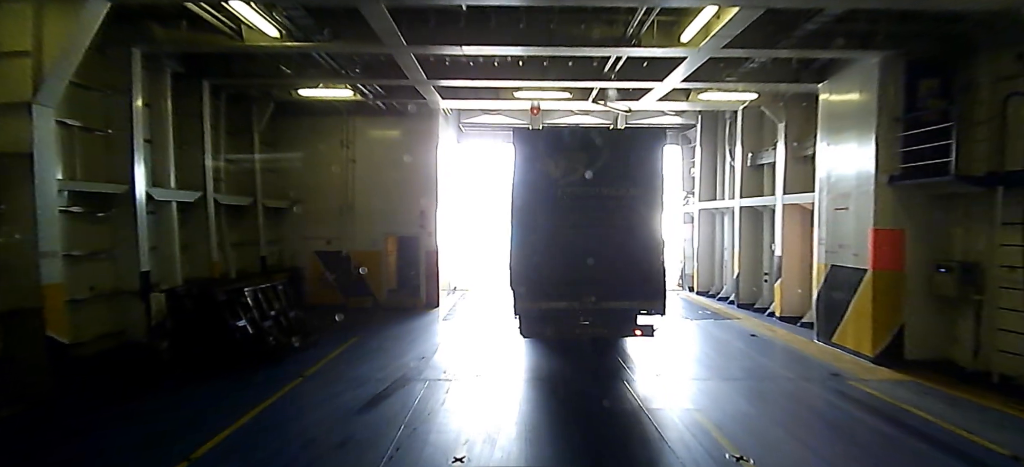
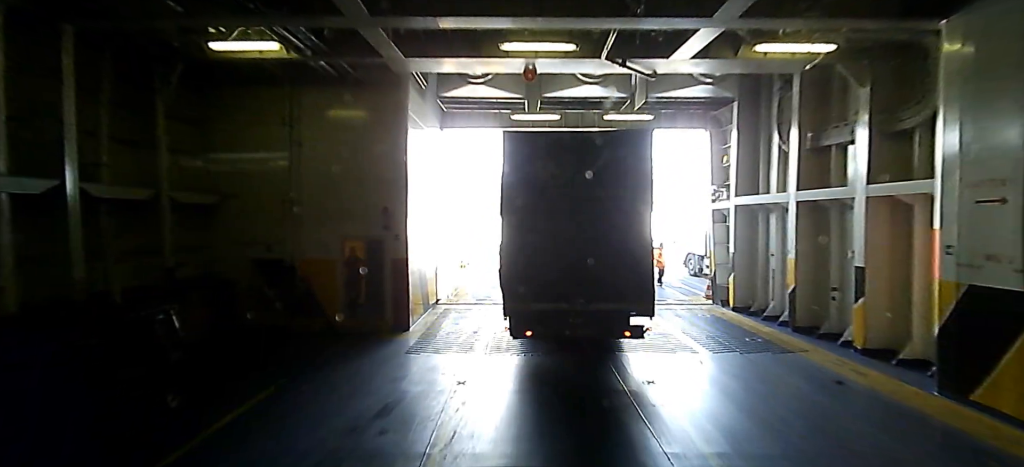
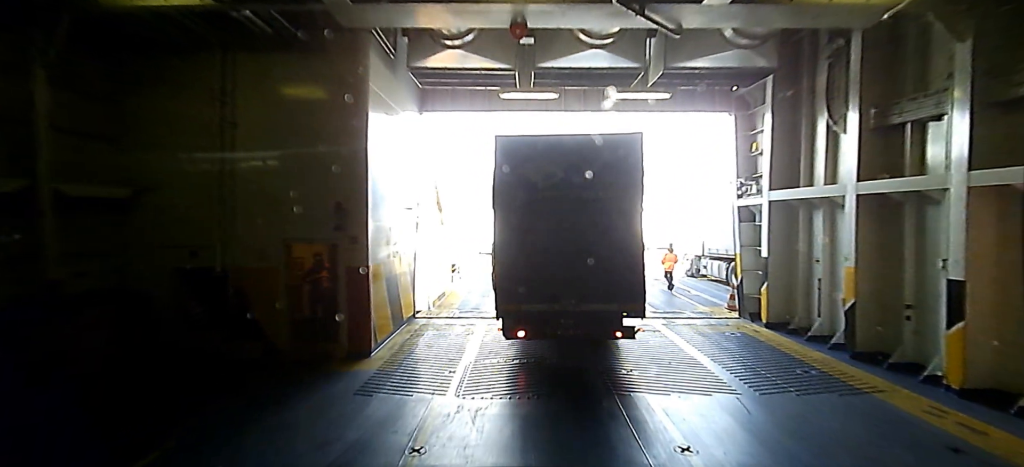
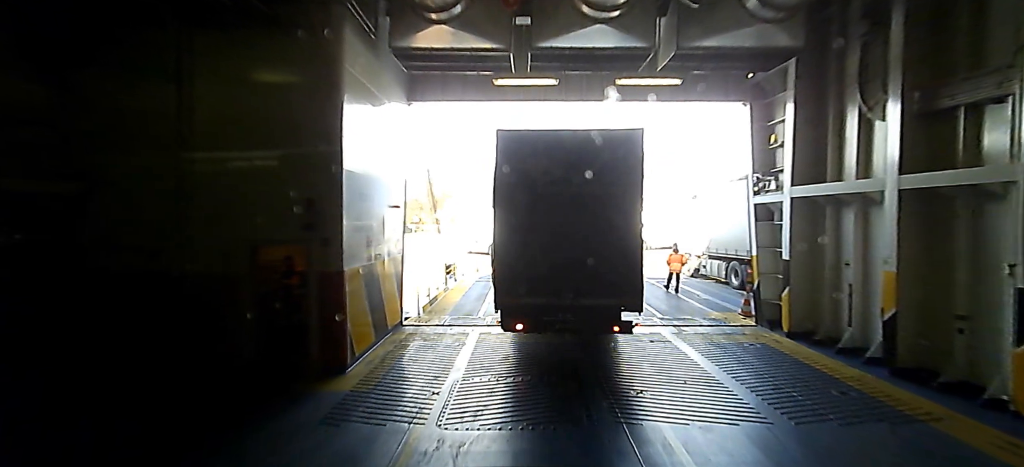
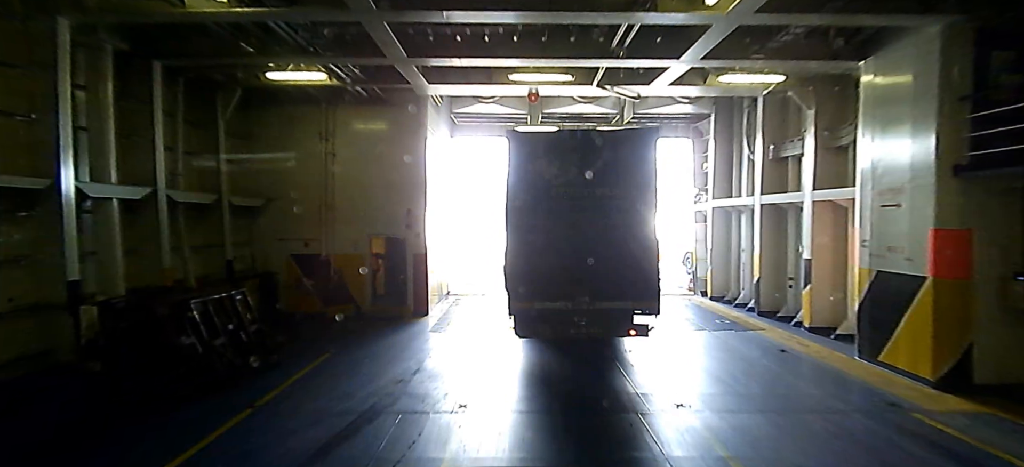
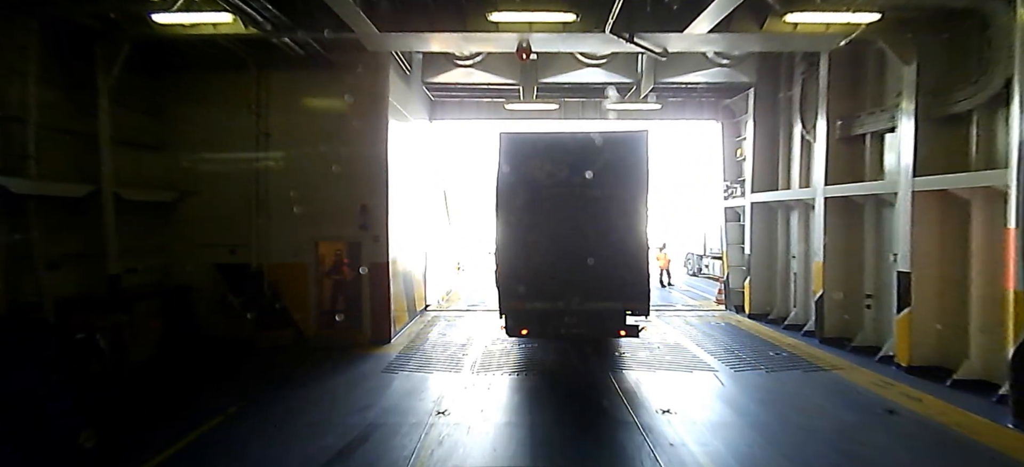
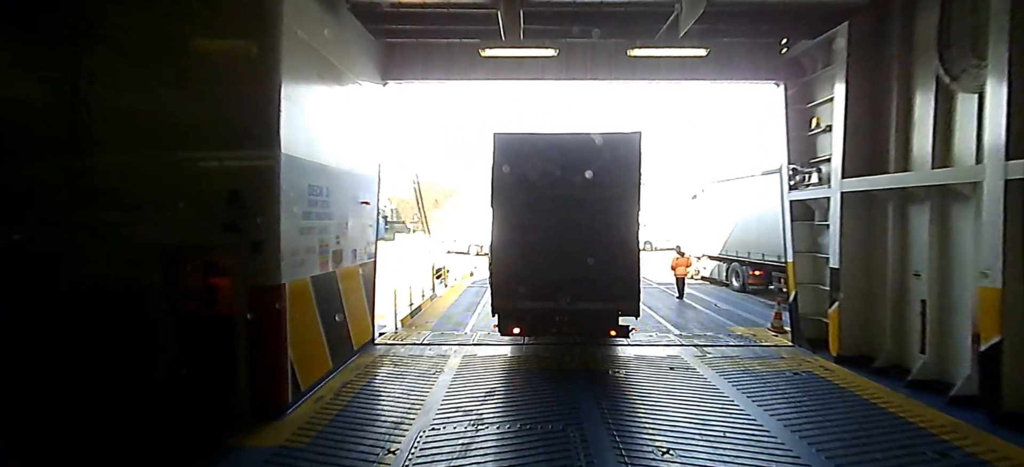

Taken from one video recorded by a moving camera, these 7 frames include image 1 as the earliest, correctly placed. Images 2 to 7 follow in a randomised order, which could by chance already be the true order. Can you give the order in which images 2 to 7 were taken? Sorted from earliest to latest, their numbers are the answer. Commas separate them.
5, 2, 6, 3, 4, 7
